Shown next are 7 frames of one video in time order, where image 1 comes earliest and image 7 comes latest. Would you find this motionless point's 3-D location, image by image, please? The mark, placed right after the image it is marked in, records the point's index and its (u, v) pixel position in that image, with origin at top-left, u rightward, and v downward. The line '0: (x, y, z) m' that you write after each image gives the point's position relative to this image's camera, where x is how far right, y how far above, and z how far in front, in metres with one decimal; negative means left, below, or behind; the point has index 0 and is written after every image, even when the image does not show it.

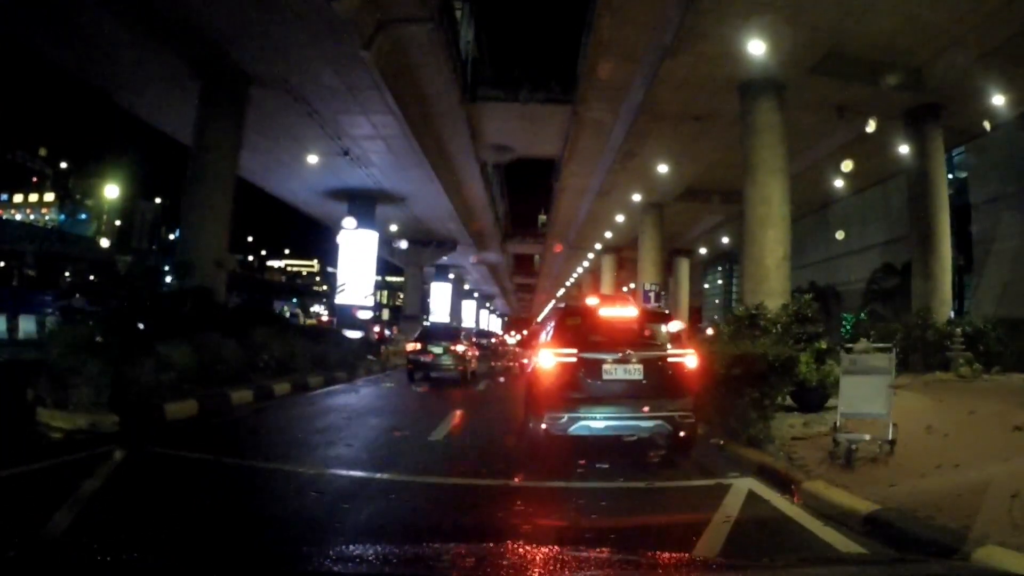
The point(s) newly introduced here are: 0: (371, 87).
0: (-3.0, +4.3, +17.9) m
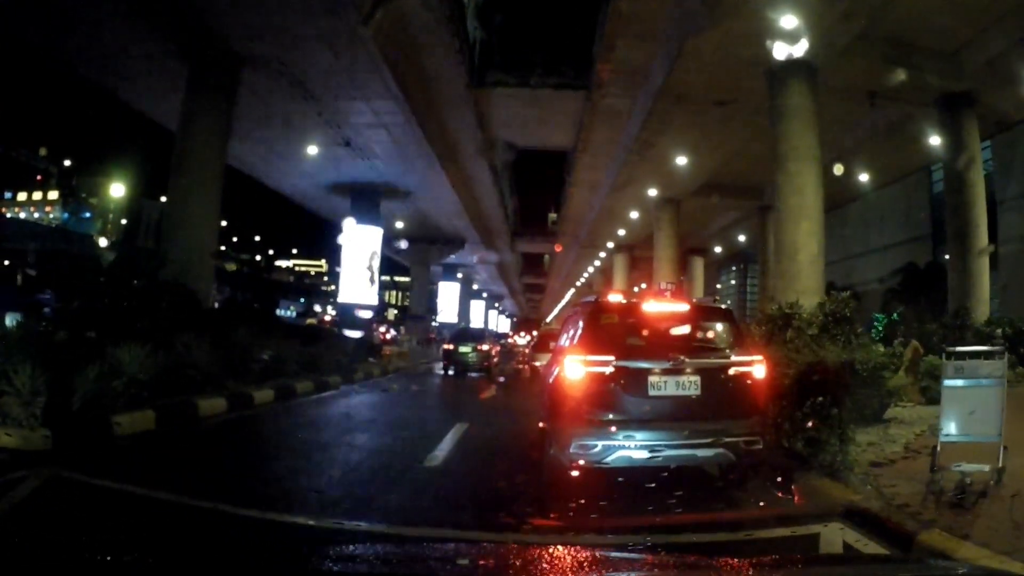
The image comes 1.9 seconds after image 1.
0: (-2.8, +4.3, +16.5) m
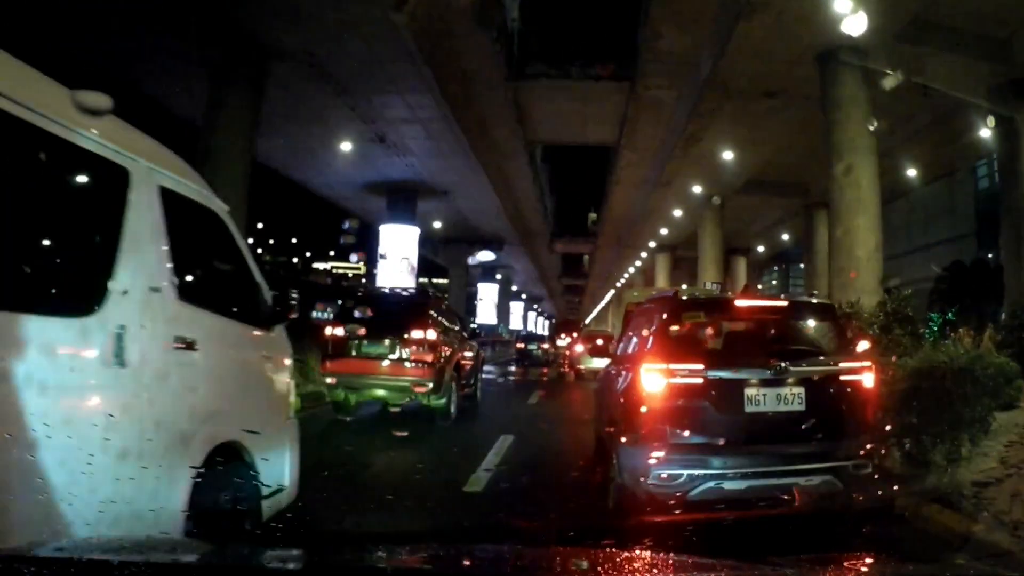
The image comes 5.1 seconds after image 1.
0: (-2.0, +4.3, +15.9) m
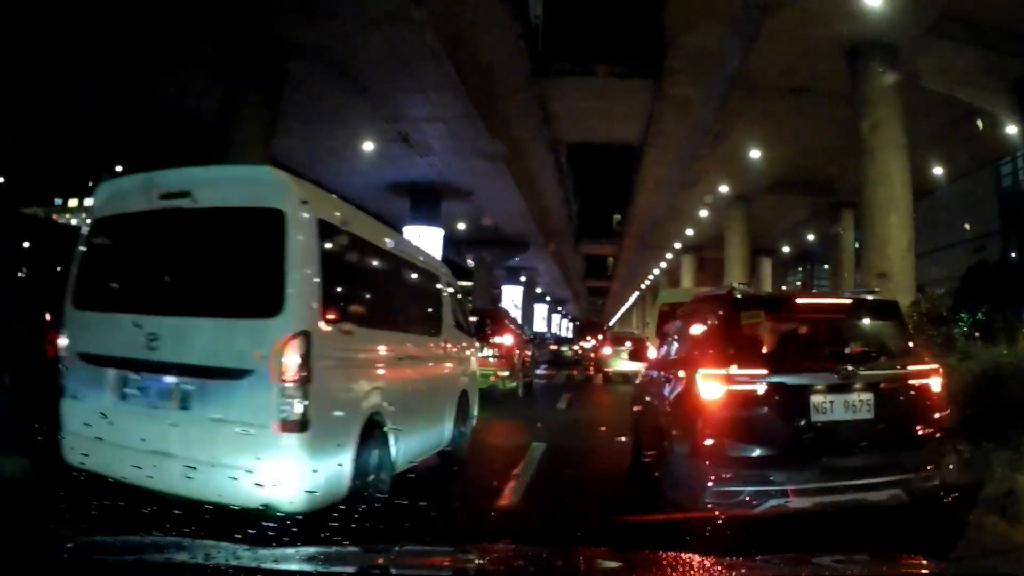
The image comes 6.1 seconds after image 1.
0: (-1.6, +4.3, +15.7) m
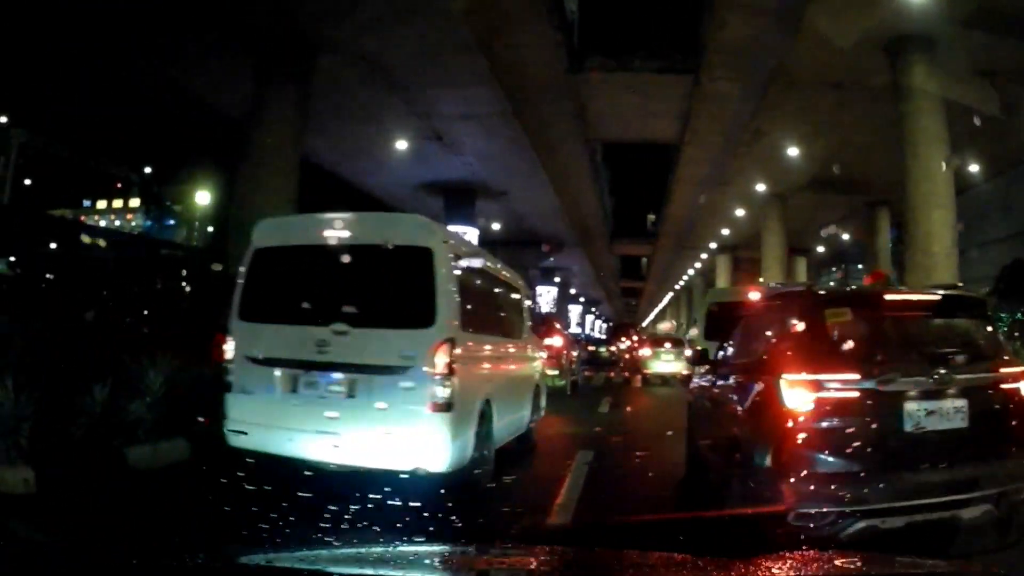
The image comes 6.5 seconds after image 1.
0: (-0.9, +4.2, +15.5) m
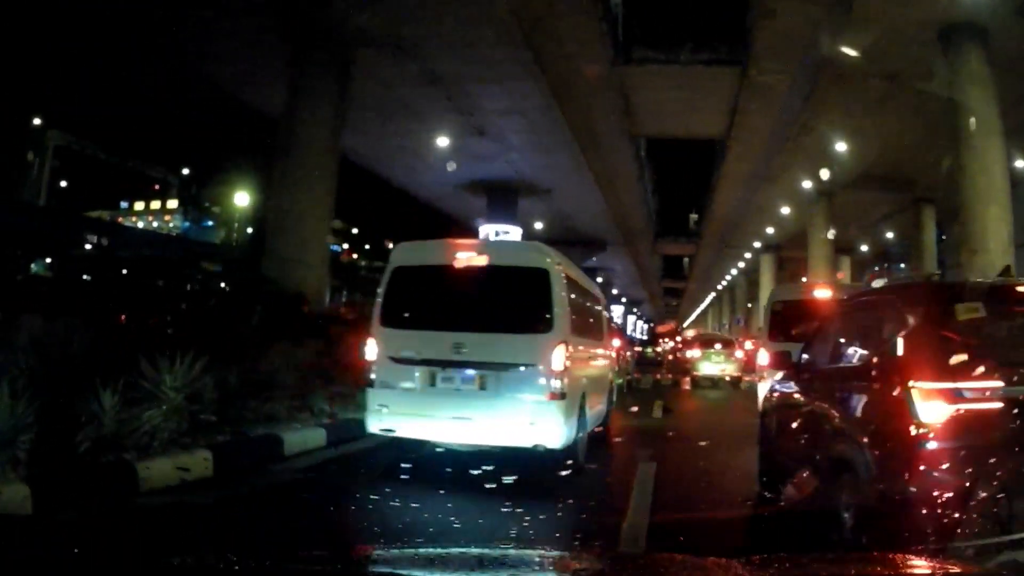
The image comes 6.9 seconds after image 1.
0: (-0.2, +4.2, +15.2) m
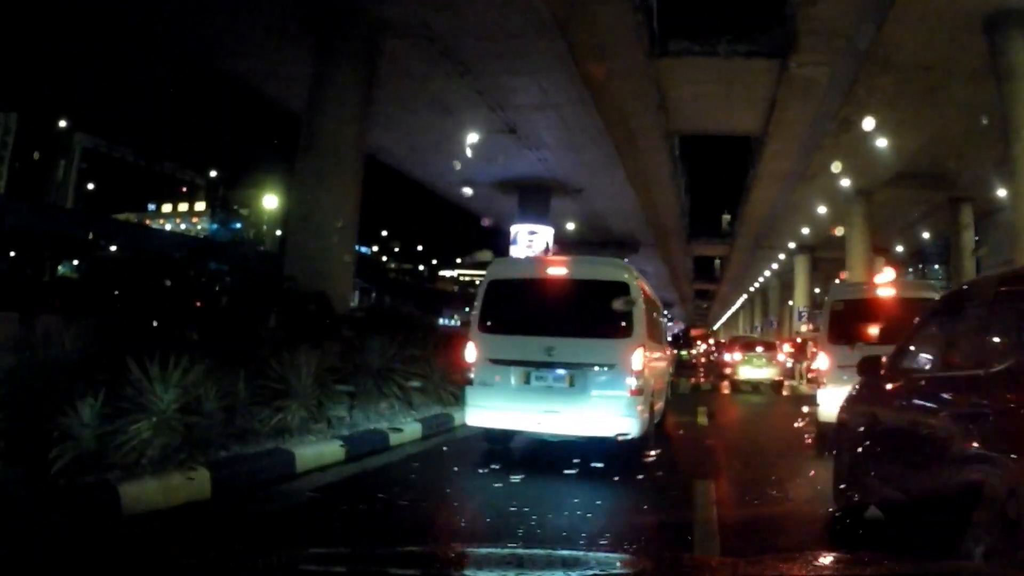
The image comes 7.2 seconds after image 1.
0: (+0.4, +4.2, +14.7) m
